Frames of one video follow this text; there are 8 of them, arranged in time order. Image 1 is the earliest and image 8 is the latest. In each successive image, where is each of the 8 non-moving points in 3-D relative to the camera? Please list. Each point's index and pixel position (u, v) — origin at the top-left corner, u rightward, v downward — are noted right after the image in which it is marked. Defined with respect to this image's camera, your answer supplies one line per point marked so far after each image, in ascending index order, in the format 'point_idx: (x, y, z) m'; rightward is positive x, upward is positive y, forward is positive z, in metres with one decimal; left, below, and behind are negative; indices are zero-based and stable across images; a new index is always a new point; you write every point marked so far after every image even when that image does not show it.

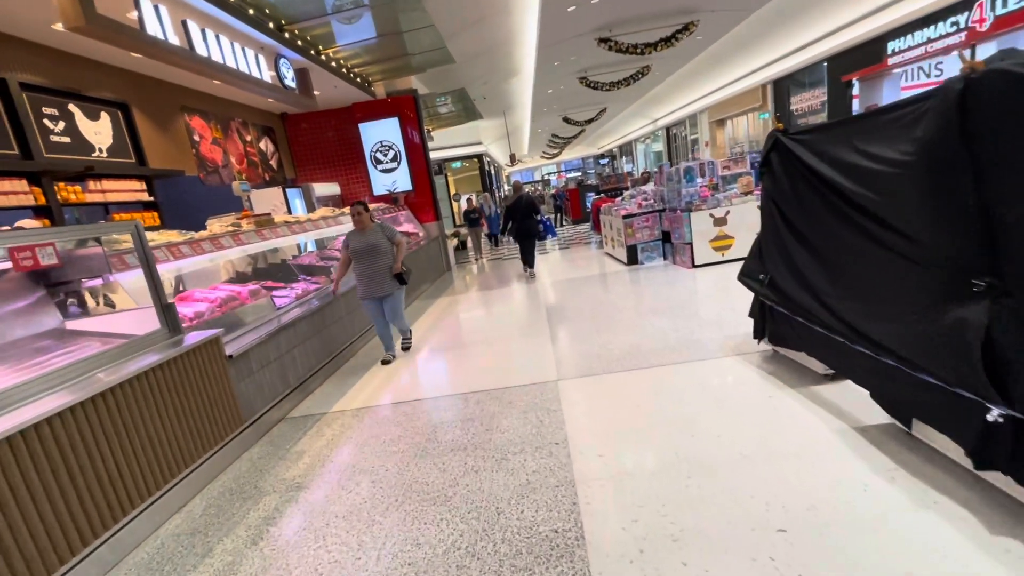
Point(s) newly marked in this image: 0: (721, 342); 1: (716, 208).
0: (+1.3, -0.3, +3.1) m
1: (+2.3, +0.9, +5.5) m
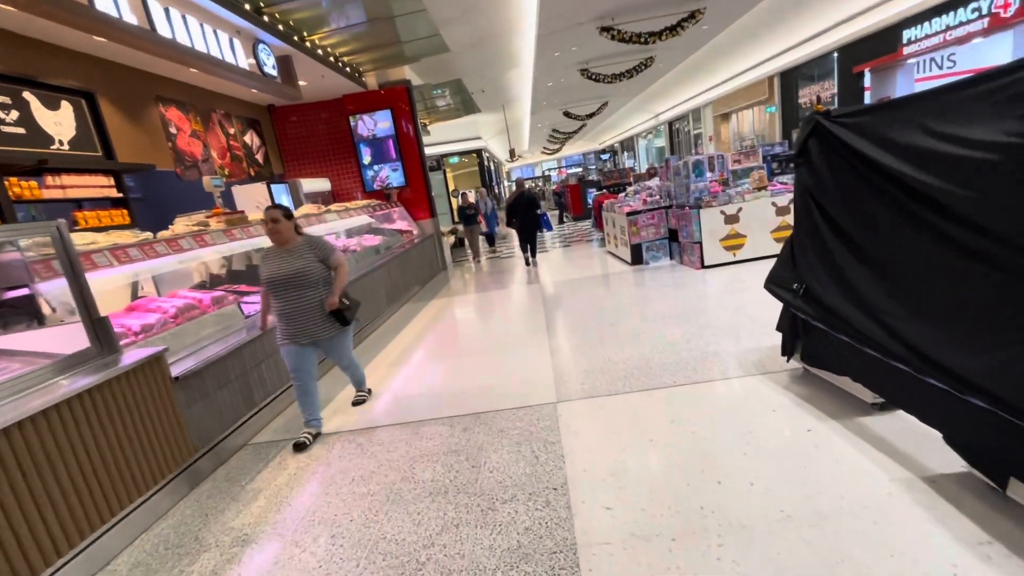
0: (+1.3, -0.4, +2.7) m
1: (+2.3, +0.9, +5.2) m
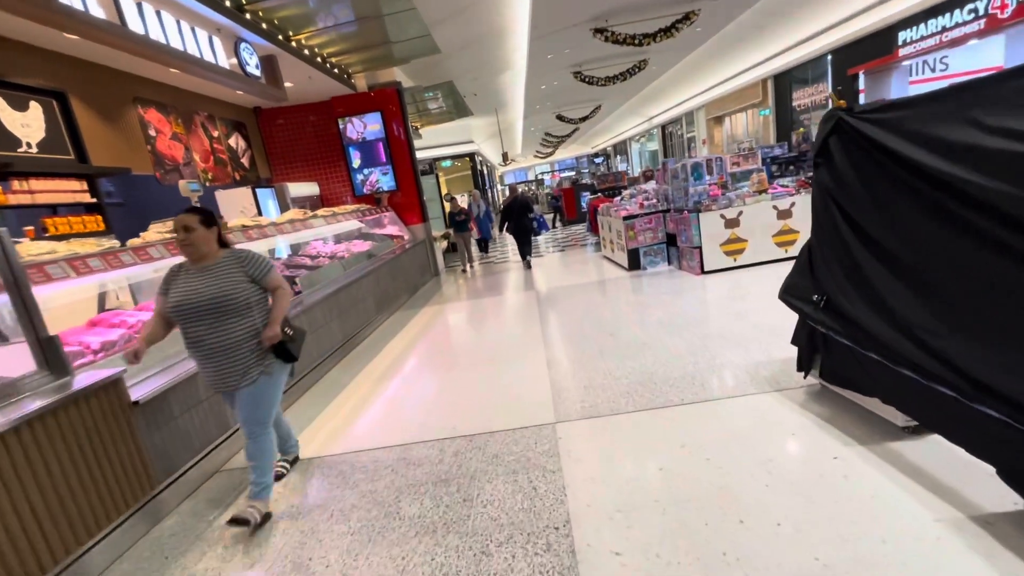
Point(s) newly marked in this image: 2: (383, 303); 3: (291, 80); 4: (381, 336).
0: (+1.3, -0.4, +2.5) m
1: (+2.2, +0.8, +5.0) m
2: (-1.5, -0.2, +5.7) m
3: (-3.0, +2.9, +6.6) m
4: (-1.4, -0.5, +5.0) m
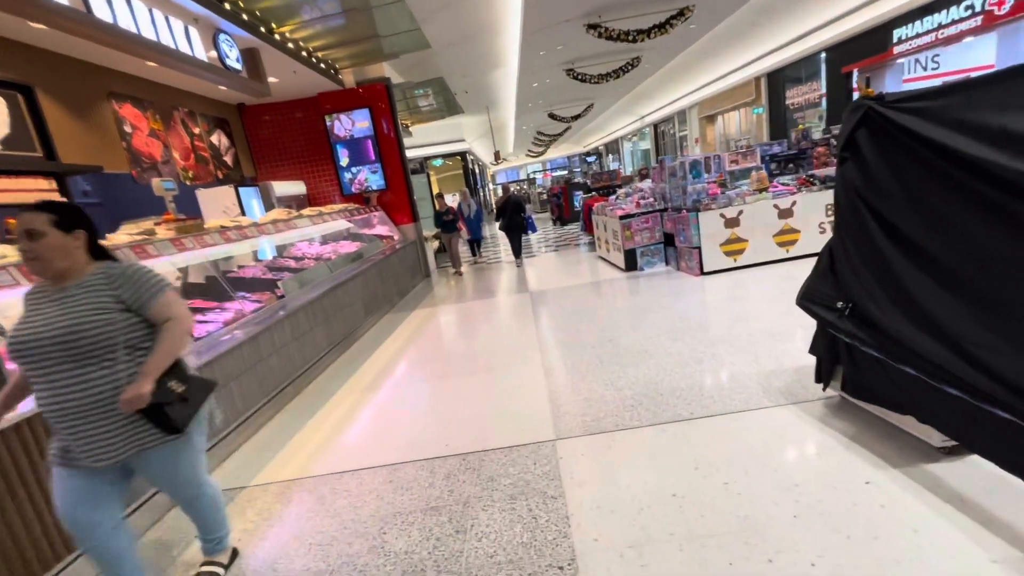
0: (+1.2, -0.5, +2.4) m
1: (+2.2, +0.8, +4.9) m
2: (-1.6, -0.2, +5.5) m
3: (-3.1, +2.8, +6.4) m
4: (-1.4, -0.5, +4.8) m
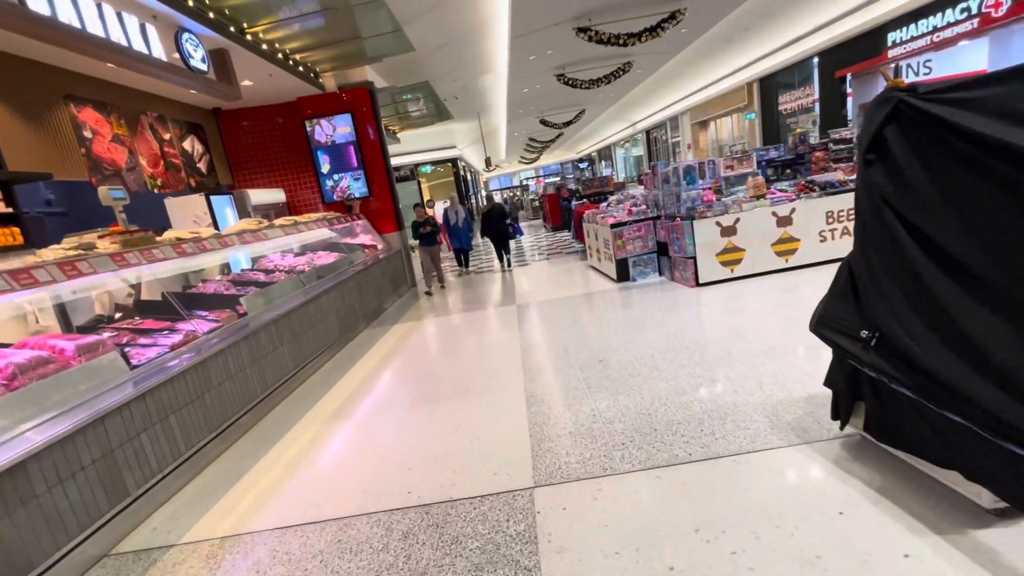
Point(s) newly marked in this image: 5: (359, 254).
0: (+1.1, -0.6, +2.1) m
1: (+2.0, +0.7, +4.6) m
2: (-1.8, -0.3, +5.2) m
3: (-3.3, +2.7, +6.1) m
4: (-1.6, -0.7, +4.5) m
5: (-2.0, +0.4, +6.3) m
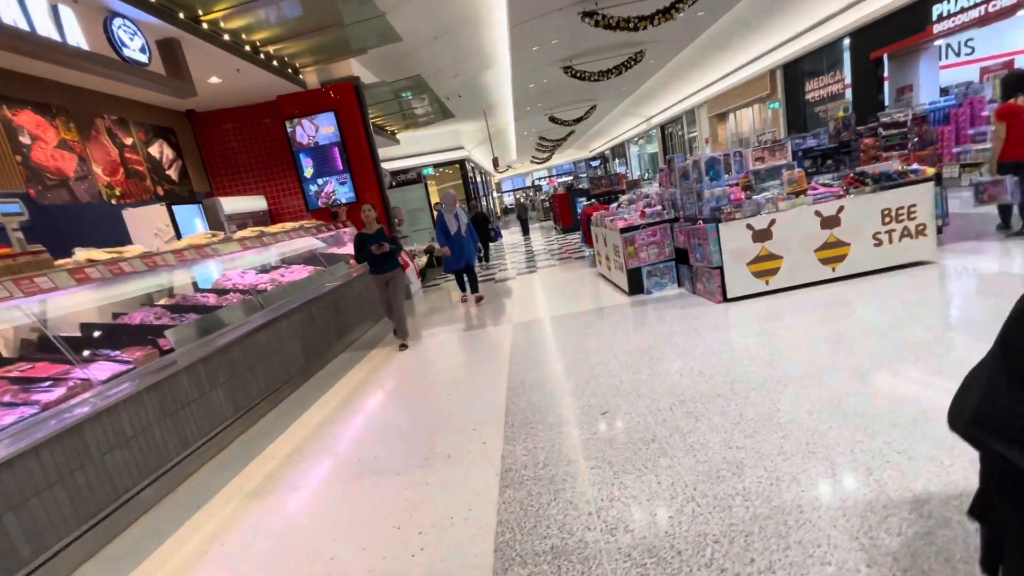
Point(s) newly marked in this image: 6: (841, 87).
0: (+1.0, -0.7, +1.4) m
1: (+1.9, +0.6, +3.8) m
2: (-1.8, -0.5, +4.6) m
3: (-3.4, +2.4, +5.5) m
4: (-1.6, -0.8, +3.9) m
5: (-2.0, +0.2, +5.6) m
6: (+7.2, +4.4, +10.6) m
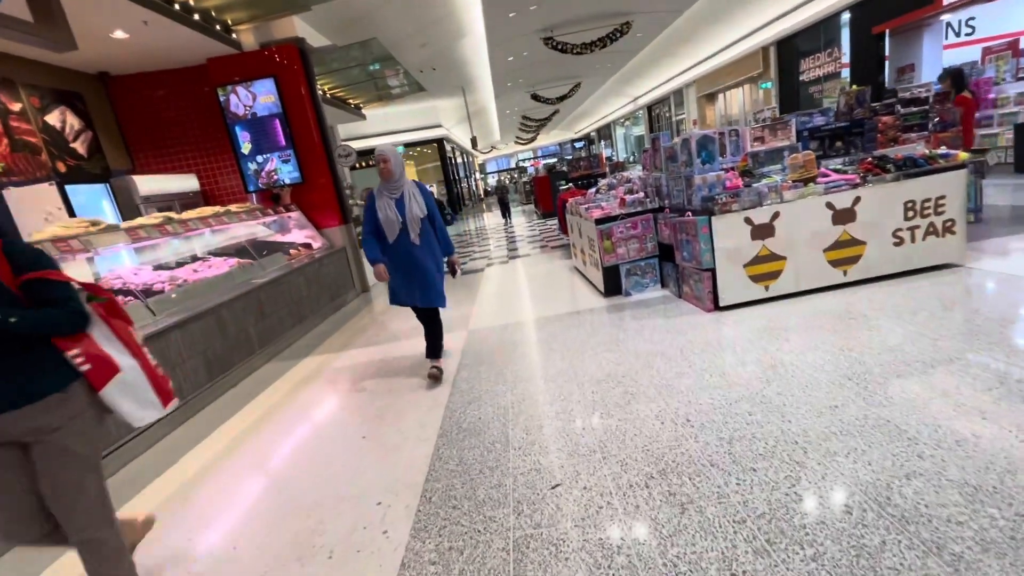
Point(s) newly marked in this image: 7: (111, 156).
0: (+0.7, -0.8, +0.7) m
1: (+1.6, +0.5, +3.2) m
2: (-2.2, -0.5, +3.8) m
3: (-3.8, +2.5, +4.6) m
4: (-2.0, -0.9, +3.2) m
5: (-2.4, +0.3, +4.8) m
6: (+6.7, +4.6, +9.9) m
7: (-4.9, +1.6, +5.9) m
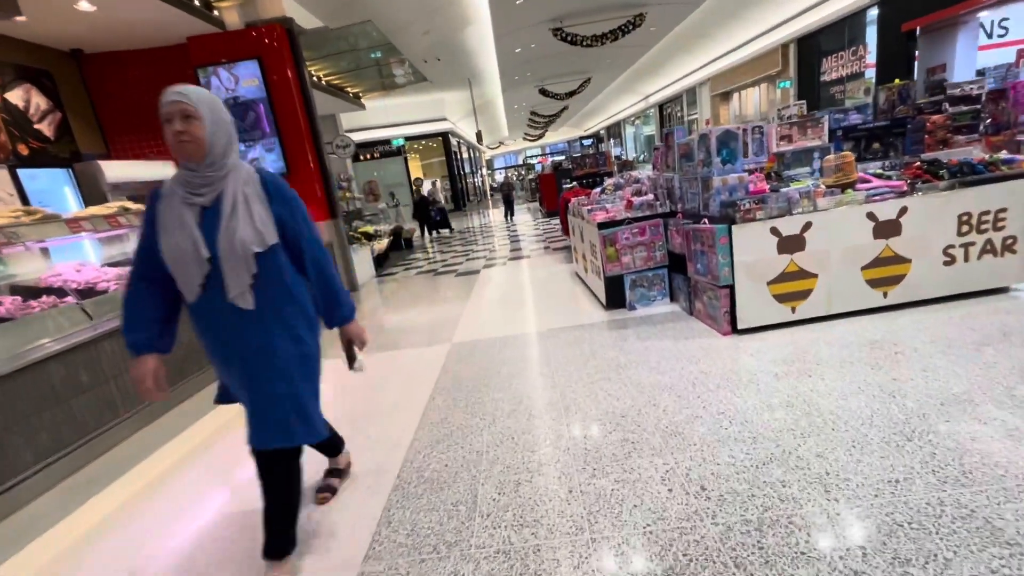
0: (+0.6, -0.9, +0.3) m
1: (+1.5, +0.4, +2.7) m
2: (-2.3, -0.5, +3.4) m
3: (-3.7, +2.5, +4.2) m
4: (-2.1, -0.9, +2.8) m
5: (-2.5, +0.3, +4.4) m
6: (+6.9, +4.4, +9.4) m
7: (-4.9, +1.7, +5.5) m
